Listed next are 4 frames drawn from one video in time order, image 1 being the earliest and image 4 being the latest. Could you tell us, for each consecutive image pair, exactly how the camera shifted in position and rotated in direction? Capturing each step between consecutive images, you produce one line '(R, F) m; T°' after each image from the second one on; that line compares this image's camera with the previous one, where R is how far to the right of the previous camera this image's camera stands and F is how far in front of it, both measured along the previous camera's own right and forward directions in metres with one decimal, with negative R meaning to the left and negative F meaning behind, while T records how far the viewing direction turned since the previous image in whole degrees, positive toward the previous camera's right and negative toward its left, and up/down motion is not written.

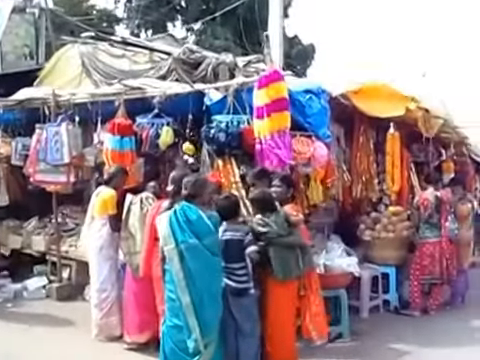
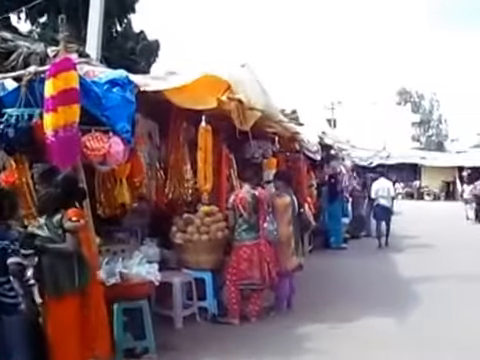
(+0.4, +0.7) m; +6°
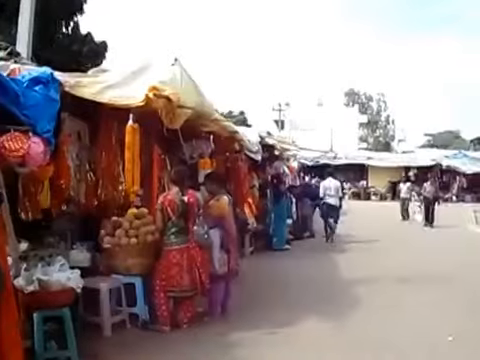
(+0.1, +0.3) m; +2°
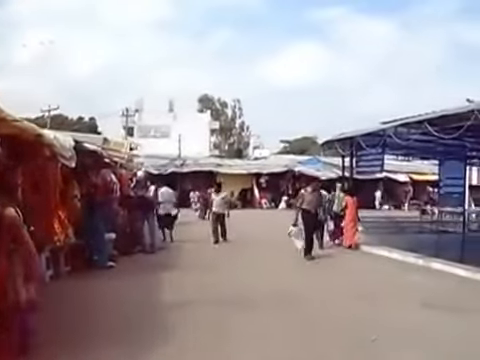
(+0.4, +1.3) m; +6°
